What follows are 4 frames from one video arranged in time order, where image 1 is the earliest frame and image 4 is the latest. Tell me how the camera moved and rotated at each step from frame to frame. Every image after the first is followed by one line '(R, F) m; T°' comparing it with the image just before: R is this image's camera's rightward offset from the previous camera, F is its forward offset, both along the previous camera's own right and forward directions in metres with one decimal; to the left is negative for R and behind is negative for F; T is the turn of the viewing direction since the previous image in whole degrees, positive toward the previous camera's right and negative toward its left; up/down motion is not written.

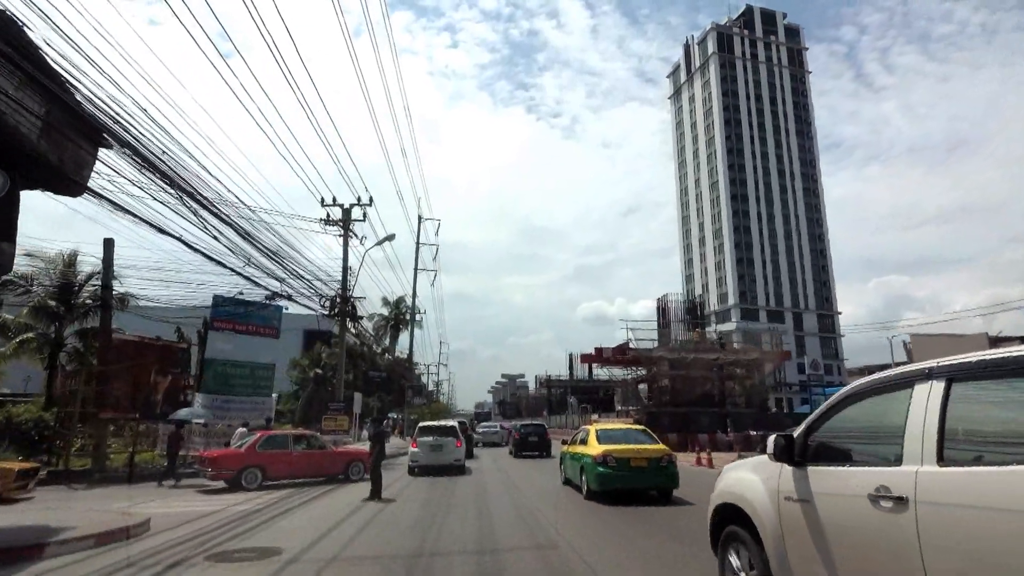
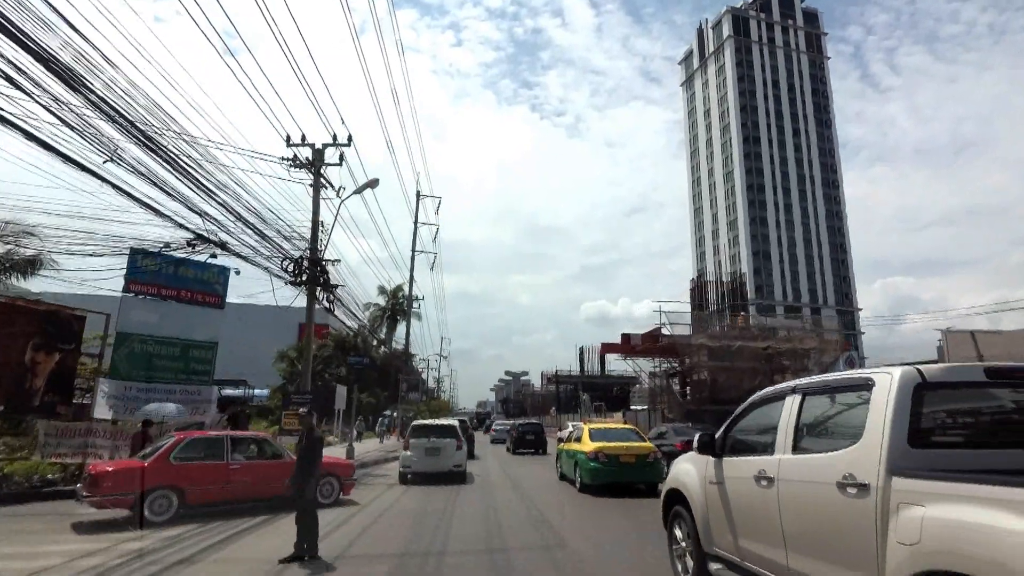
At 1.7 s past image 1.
(-0.1, +1.0) m; 0°
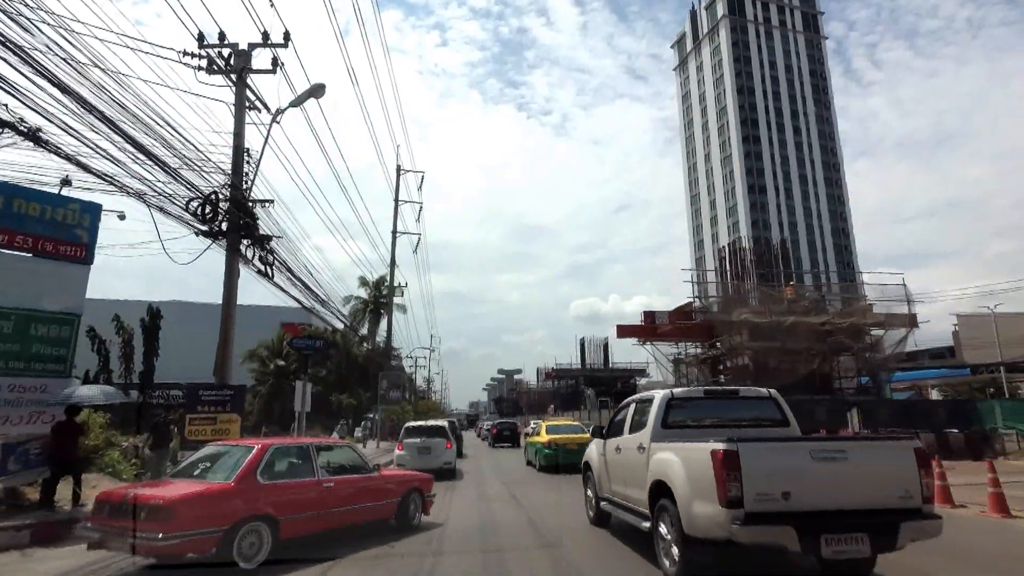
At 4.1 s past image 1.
(-0.1, +1.0) m; +1°
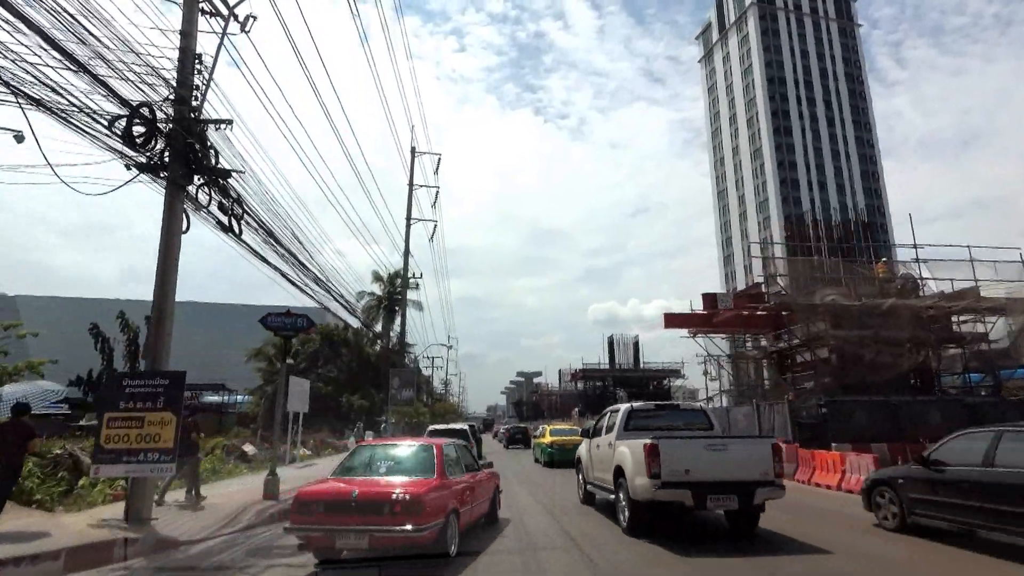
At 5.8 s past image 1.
(-0.1, +0.7) m; -1°
